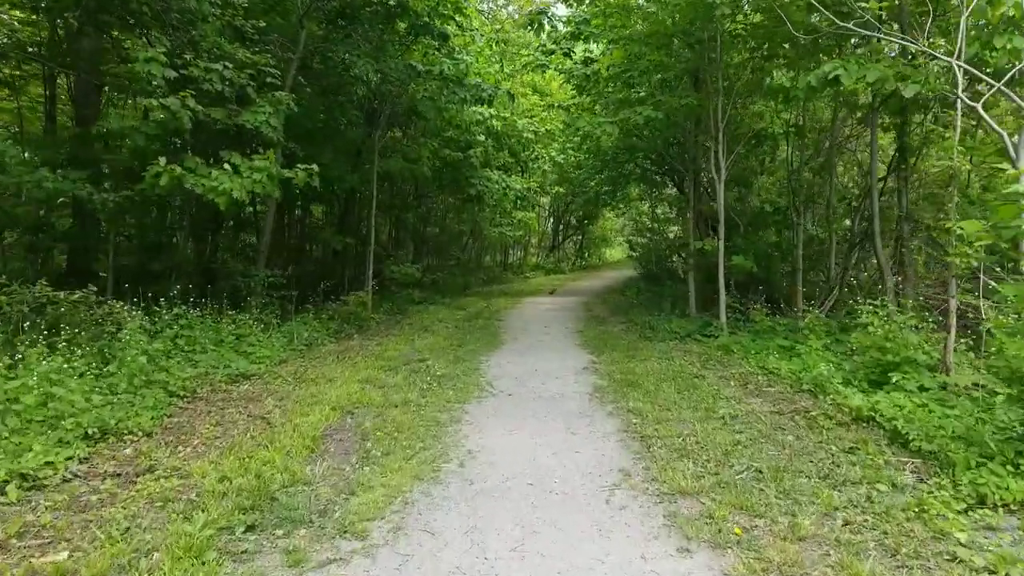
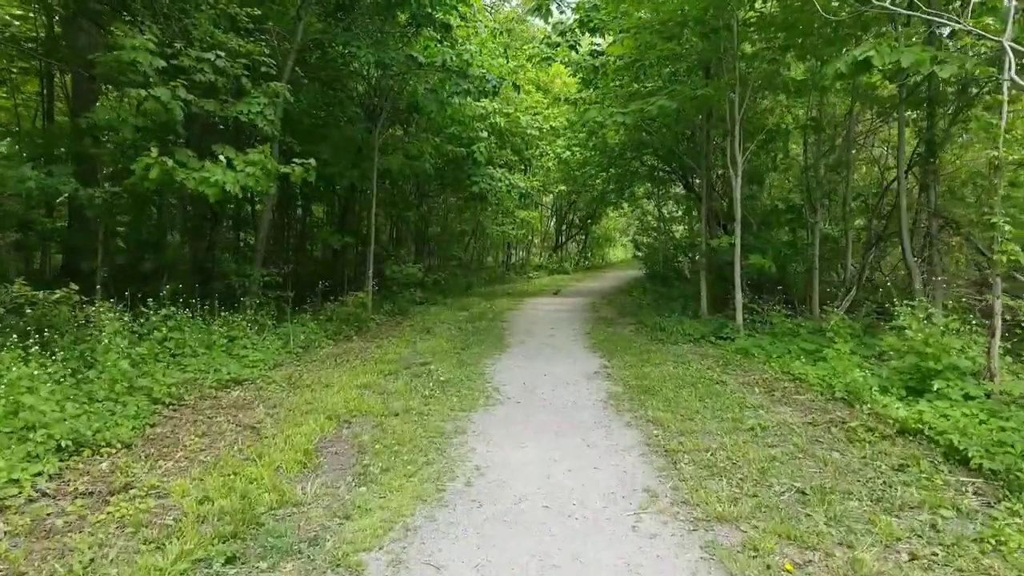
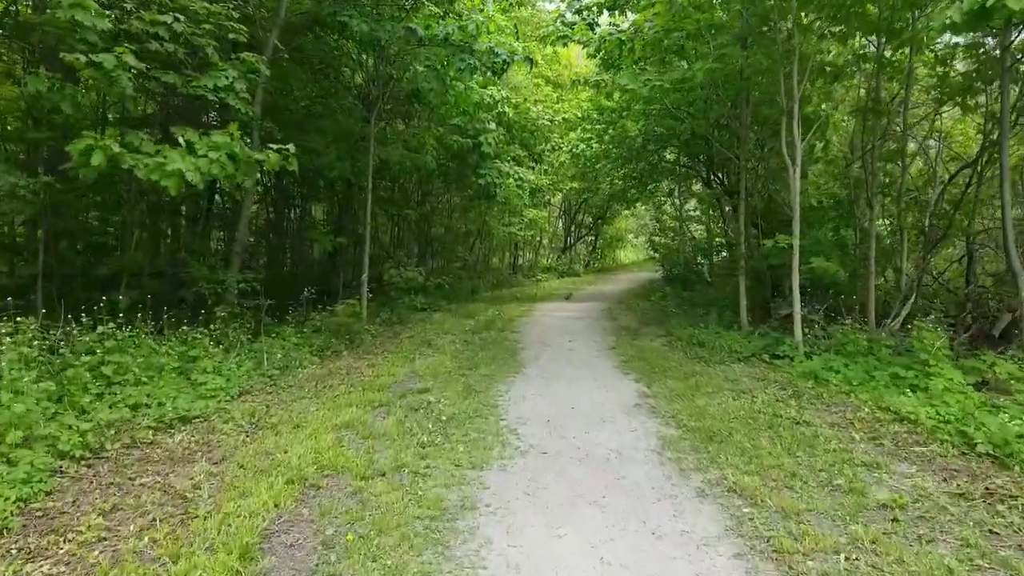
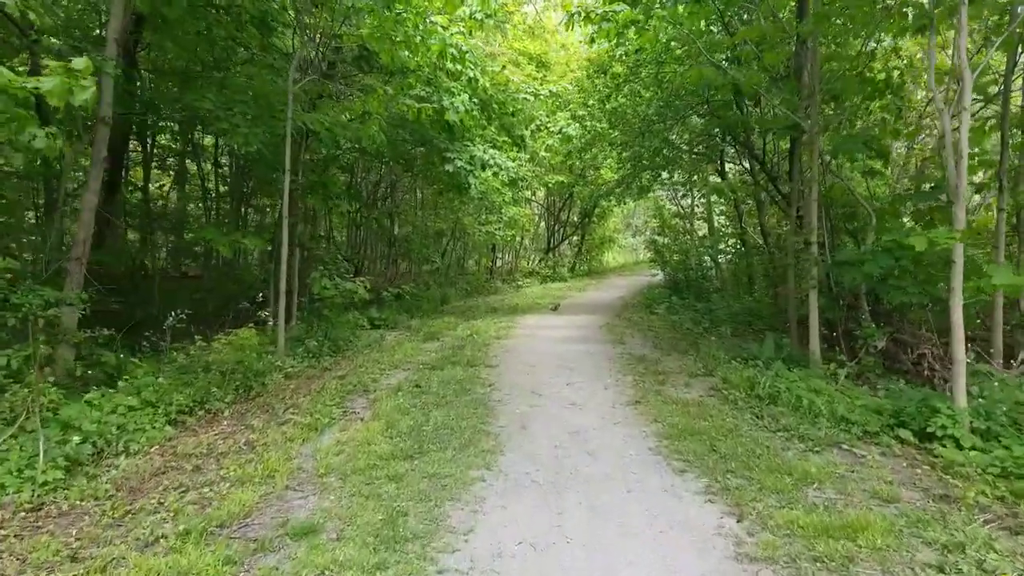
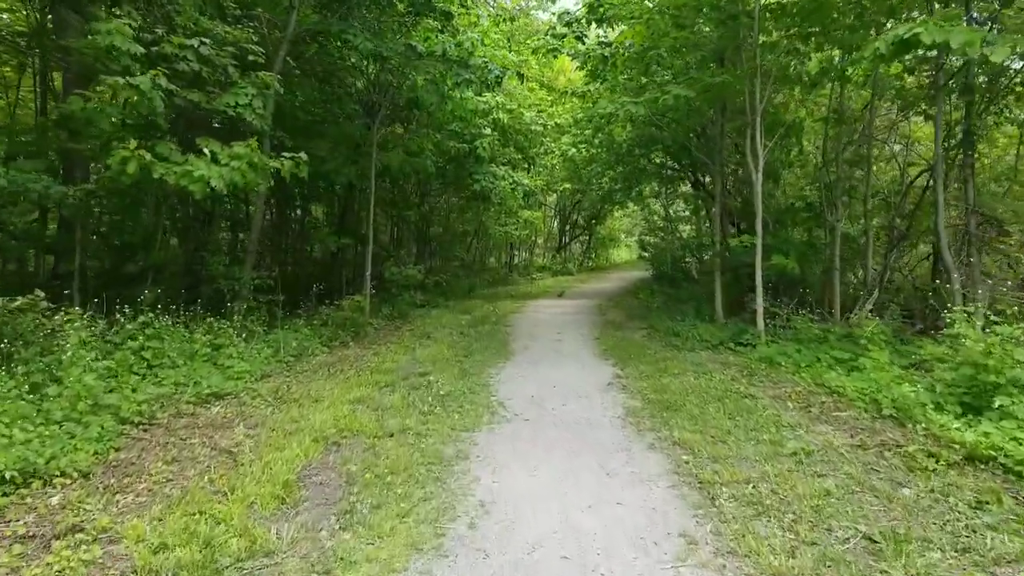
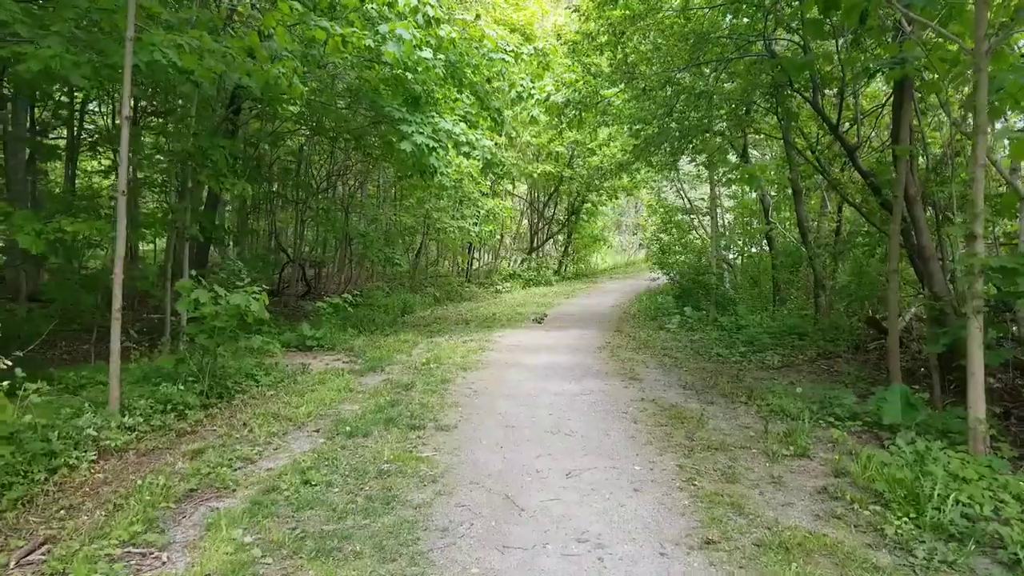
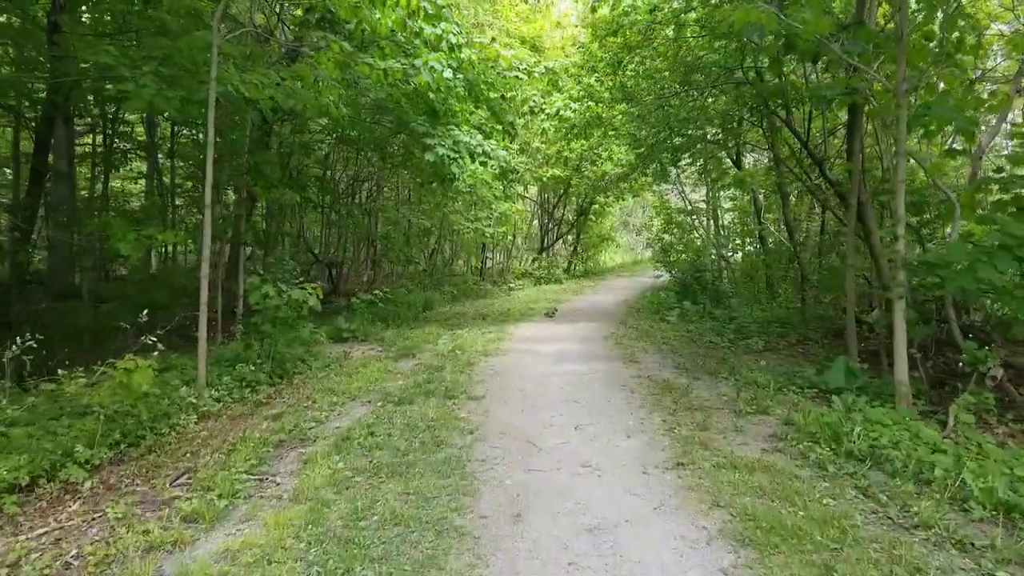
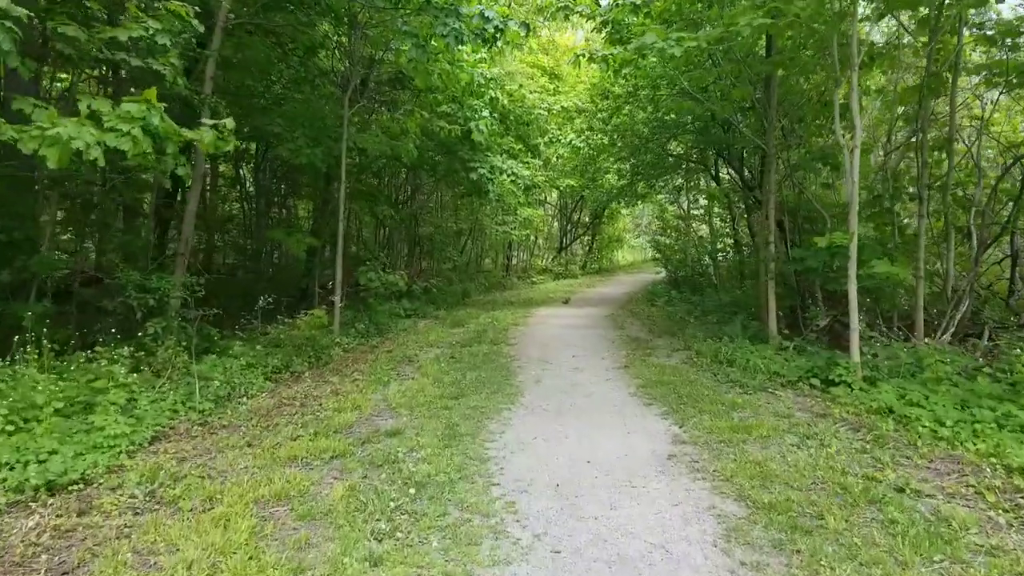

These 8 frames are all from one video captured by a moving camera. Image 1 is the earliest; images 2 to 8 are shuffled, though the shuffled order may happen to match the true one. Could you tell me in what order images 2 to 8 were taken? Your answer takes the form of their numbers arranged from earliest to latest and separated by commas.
2, 5, 3, 8, 4, 7, 6
